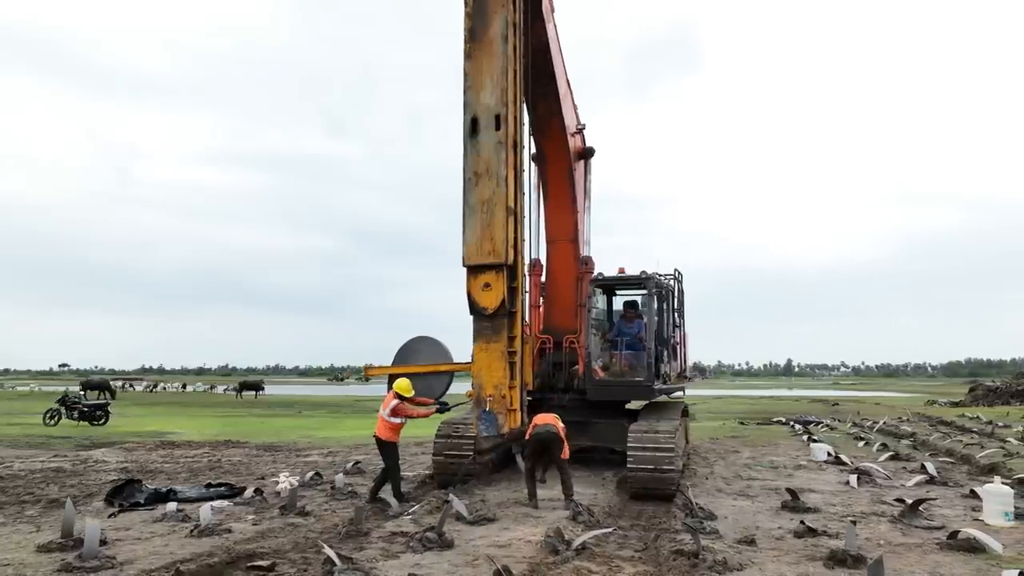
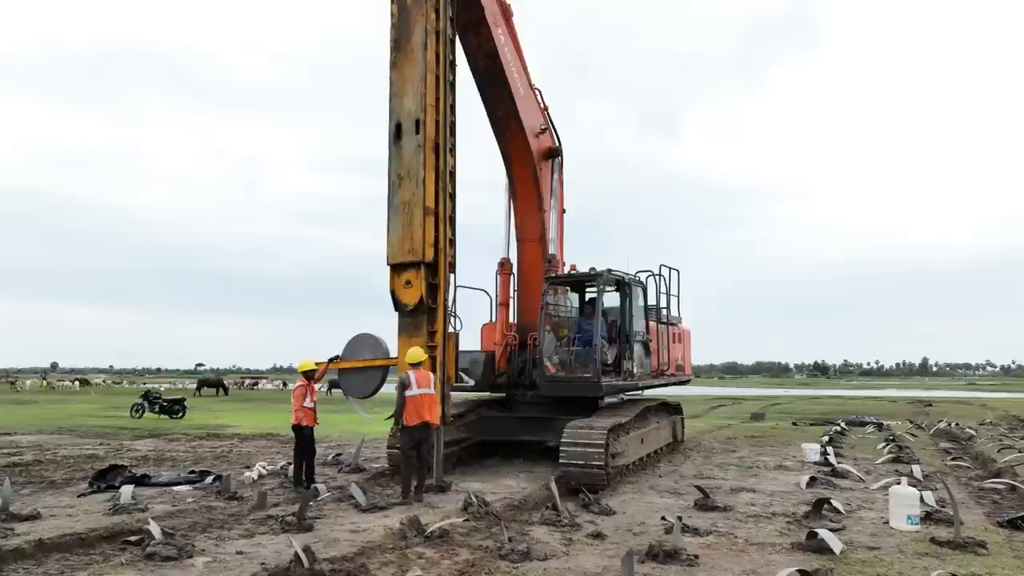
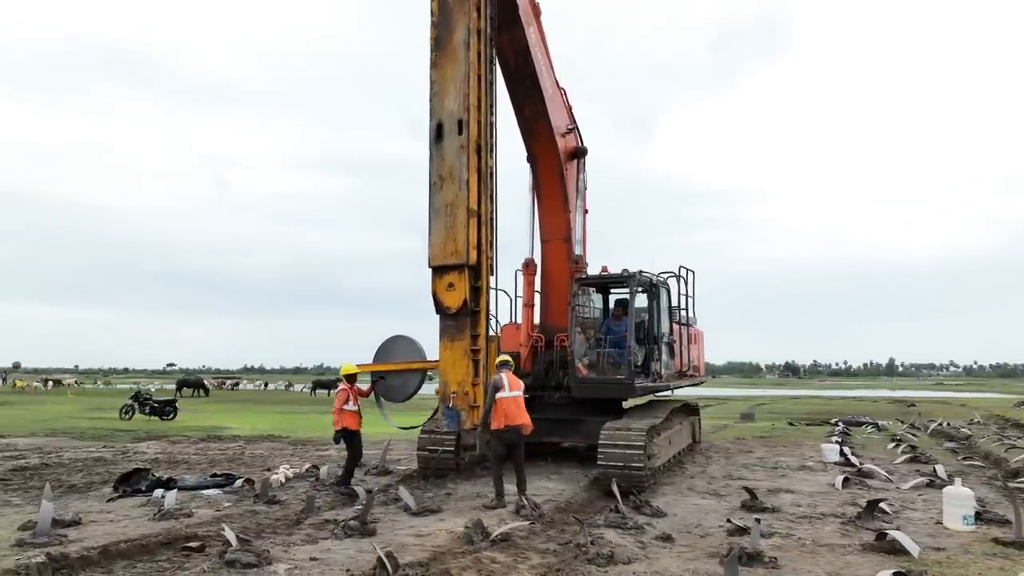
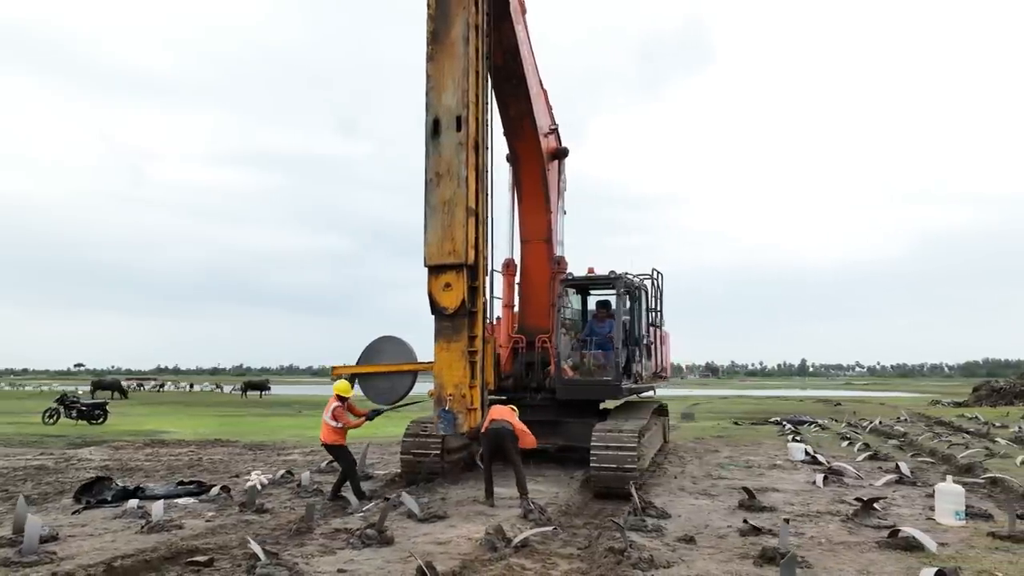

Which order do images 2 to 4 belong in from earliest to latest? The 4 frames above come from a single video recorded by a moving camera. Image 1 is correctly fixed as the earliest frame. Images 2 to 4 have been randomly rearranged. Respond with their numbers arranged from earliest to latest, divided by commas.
4, 3, 2
